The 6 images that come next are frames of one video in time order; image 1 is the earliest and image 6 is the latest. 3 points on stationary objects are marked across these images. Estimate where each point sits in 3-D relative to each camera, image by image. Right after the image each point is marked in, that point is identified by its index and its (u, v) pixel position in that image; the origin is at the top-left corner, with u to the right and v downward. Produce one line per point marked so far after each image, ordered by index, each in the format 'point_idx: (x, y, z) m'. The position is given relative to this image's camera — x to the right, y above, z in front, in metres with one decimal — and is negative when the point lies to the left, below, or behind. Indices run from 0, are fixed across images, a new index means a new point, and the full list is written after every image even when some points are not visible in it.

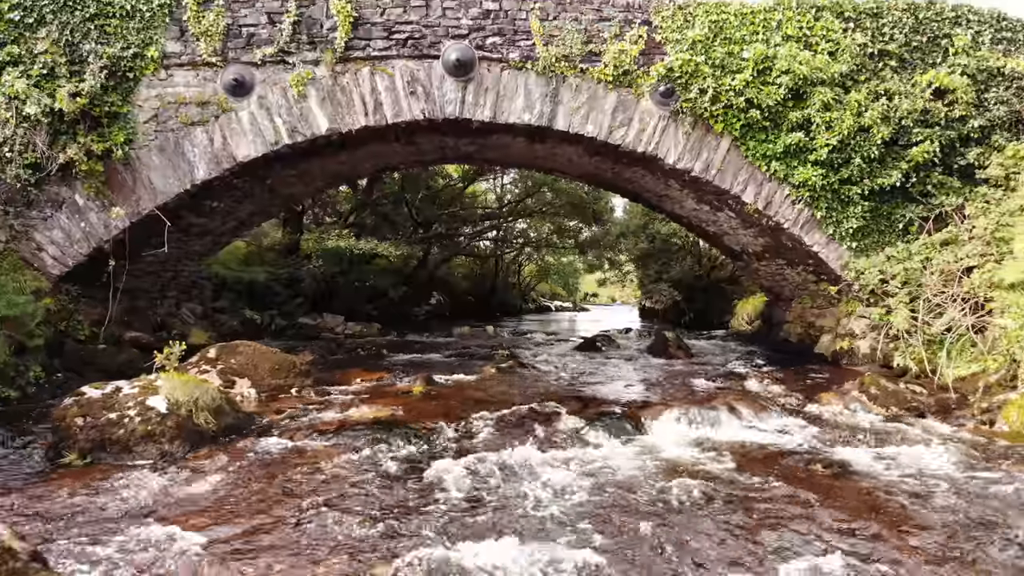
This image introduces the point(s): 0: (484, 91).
0: (-0.2, +1.6, +7.6) m
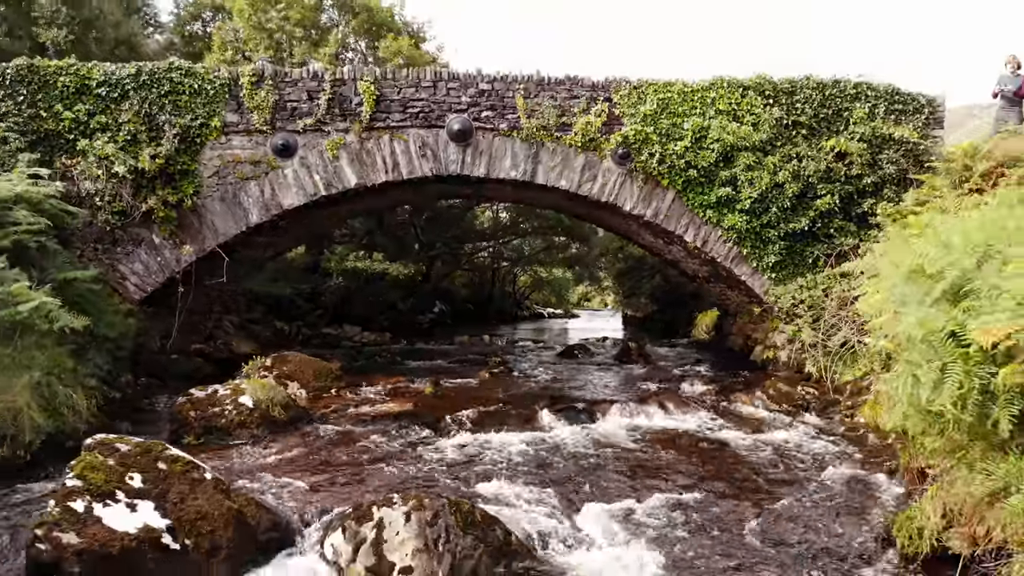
0: (-0.3, +1.4, +9.5) m
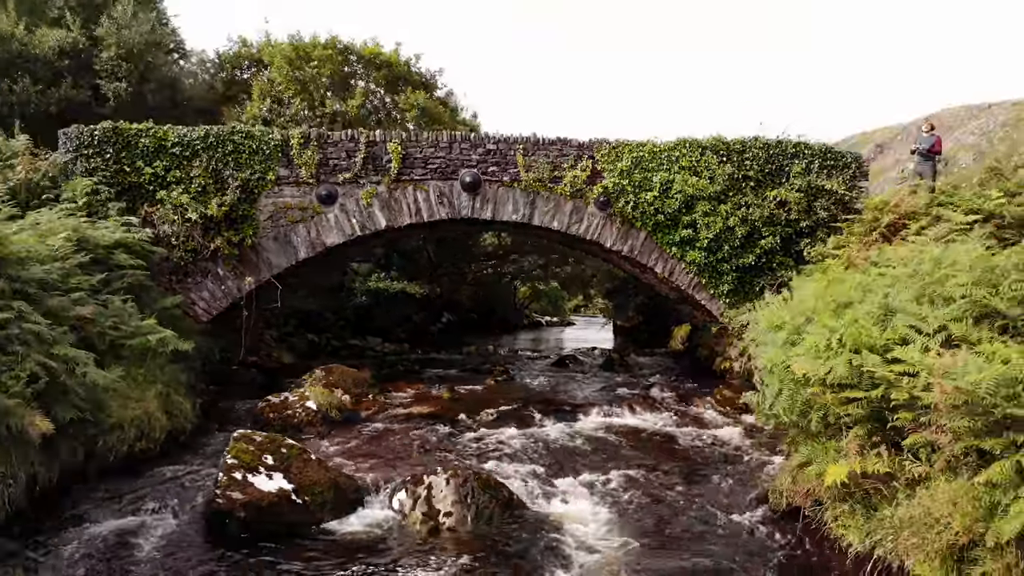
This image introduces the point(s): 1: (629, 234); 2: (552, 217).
0: (-0.3, +1.1, +11.5) m
1: (+1.4, +0.7, +11.4) m
2: (+0.5, +0.9, +11.4) m
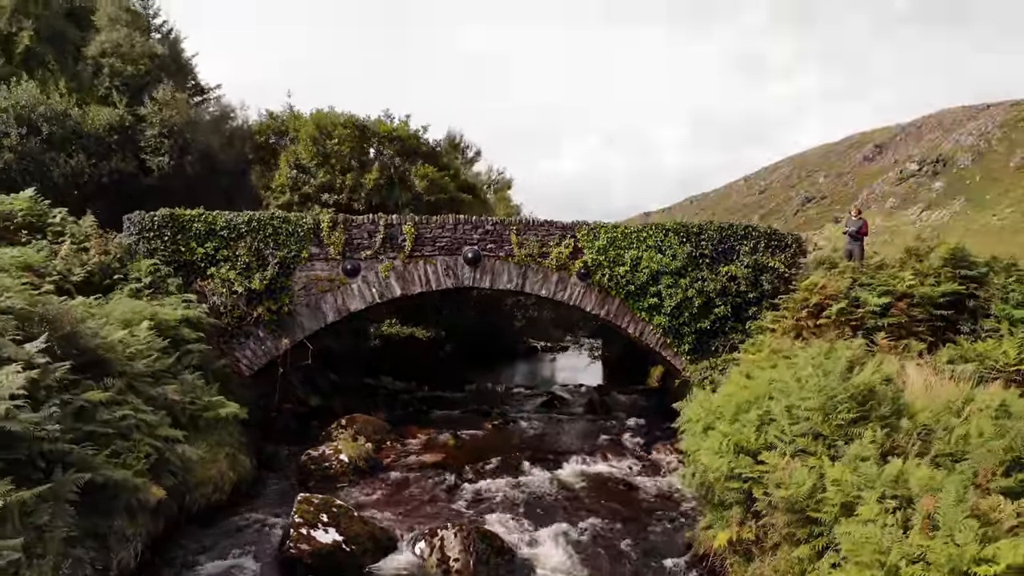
0: (-0.4, +0.2, +13.6) m
1: (+1.4, -0.2, +13.4) m
2: (+0.4, 0.0, +13.5) m
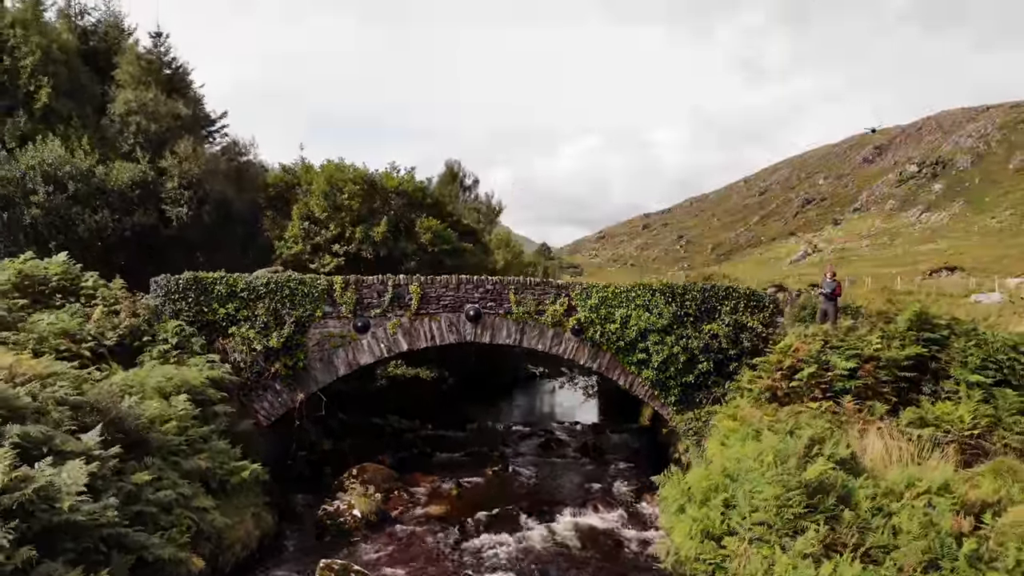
0: (-0.4, -0.7, +14.6) m
1: (+1.4, -1.1, +14.5) m
2: (+0.4, -0.9, +14.5) m
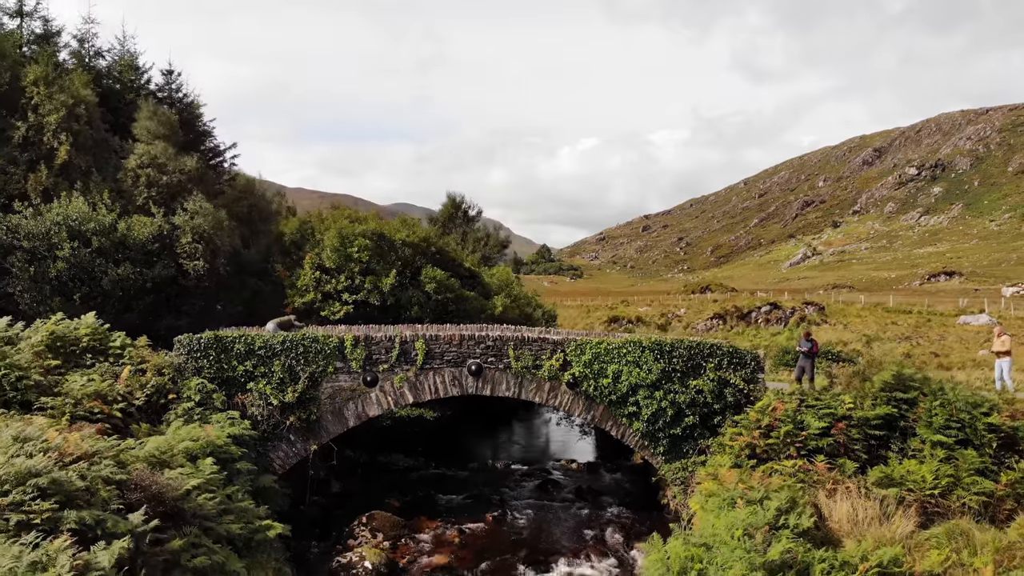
0: (-0.4, -1.6, +15.6) m
1: (+1.3, -2.1, +15.5) m
2: (+0.4, -1.8, +15.5) m
